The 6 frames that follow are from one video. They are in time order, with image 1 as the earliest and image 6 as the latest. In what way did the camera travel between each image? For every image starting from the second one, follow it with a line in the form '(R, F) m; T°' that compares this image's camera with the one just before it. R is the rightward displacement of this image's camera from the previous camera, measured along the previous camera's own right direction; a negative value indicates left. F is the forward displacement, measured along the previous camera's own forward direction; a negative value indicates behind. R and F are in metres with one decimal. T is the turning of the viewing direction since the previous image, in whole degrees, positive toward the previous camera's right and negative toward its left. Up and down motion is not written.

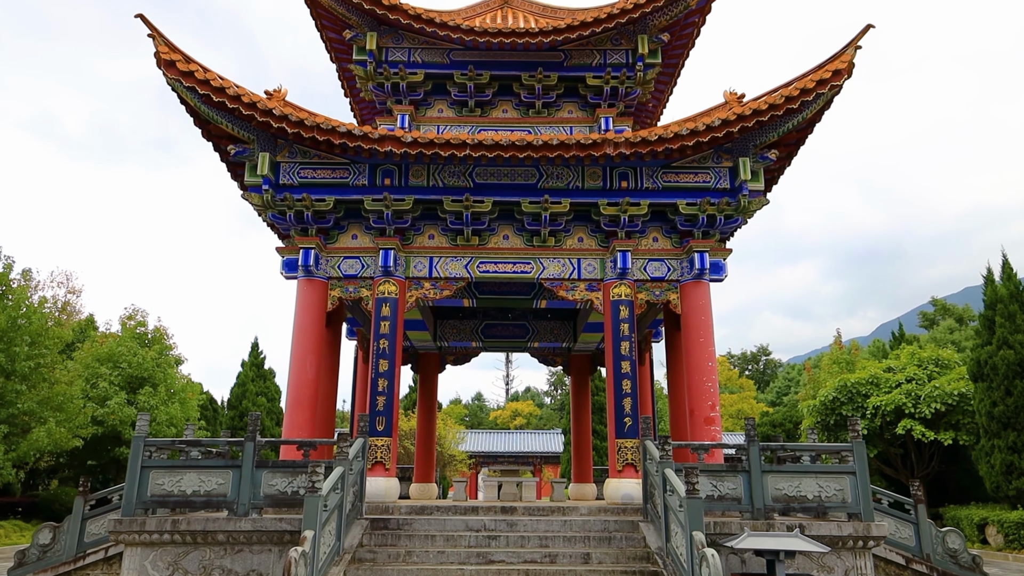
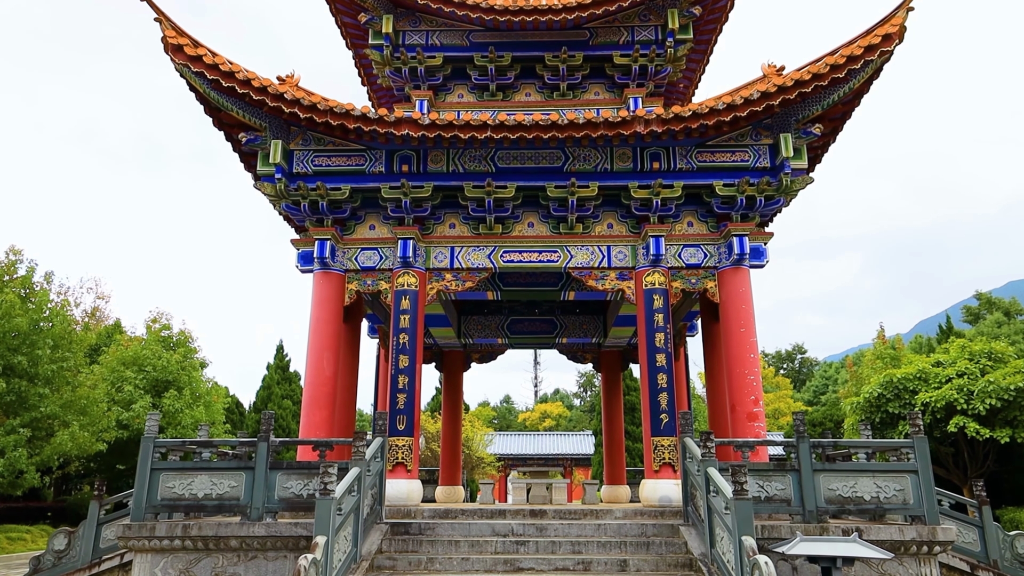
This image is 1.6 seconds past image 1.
(0.0, +0.6) m; -2°
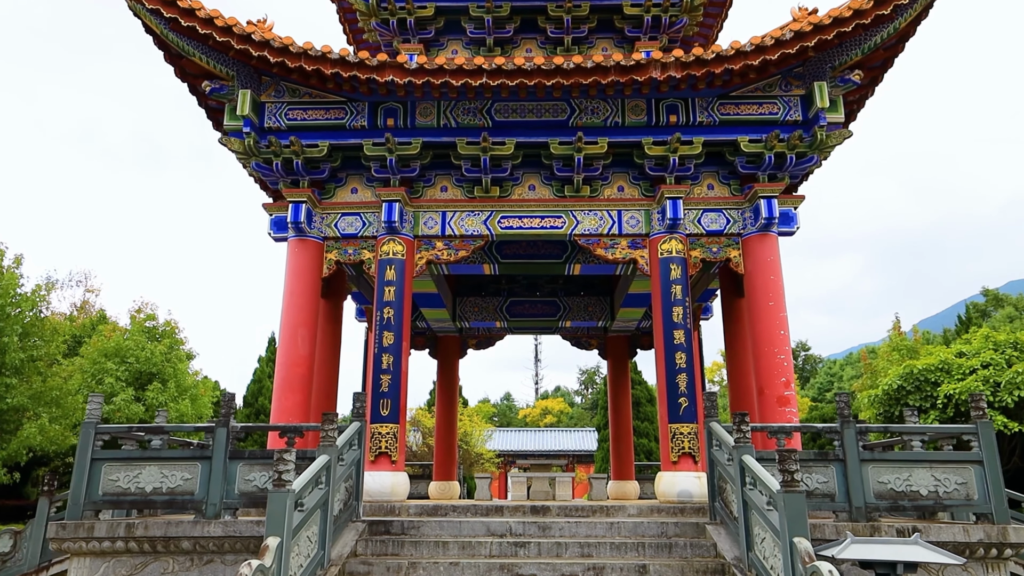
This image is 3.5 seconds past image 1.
(0.0, +1.1) m; 0°
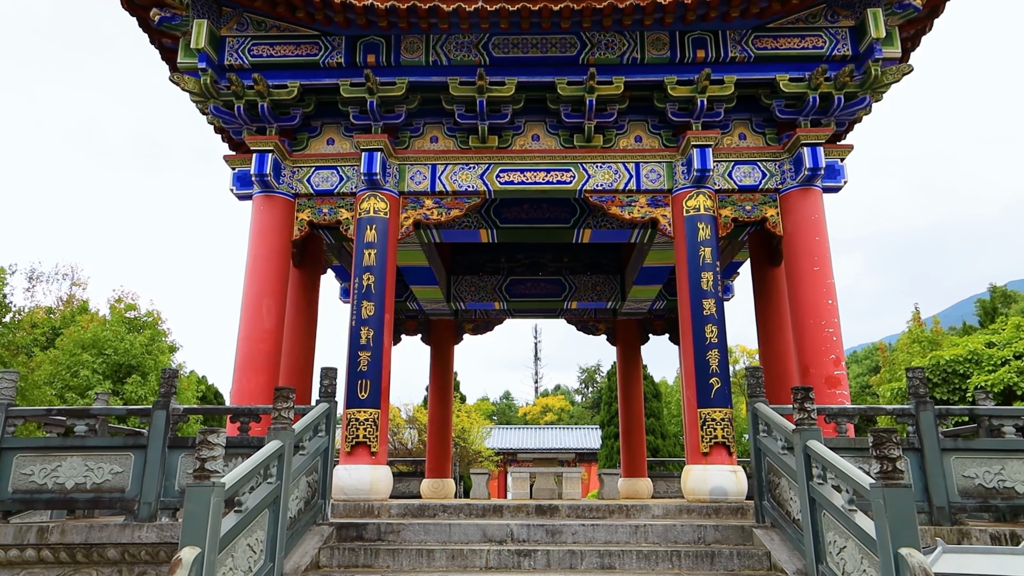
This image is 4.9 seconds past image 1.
(0.0, +1.2) m; 0°
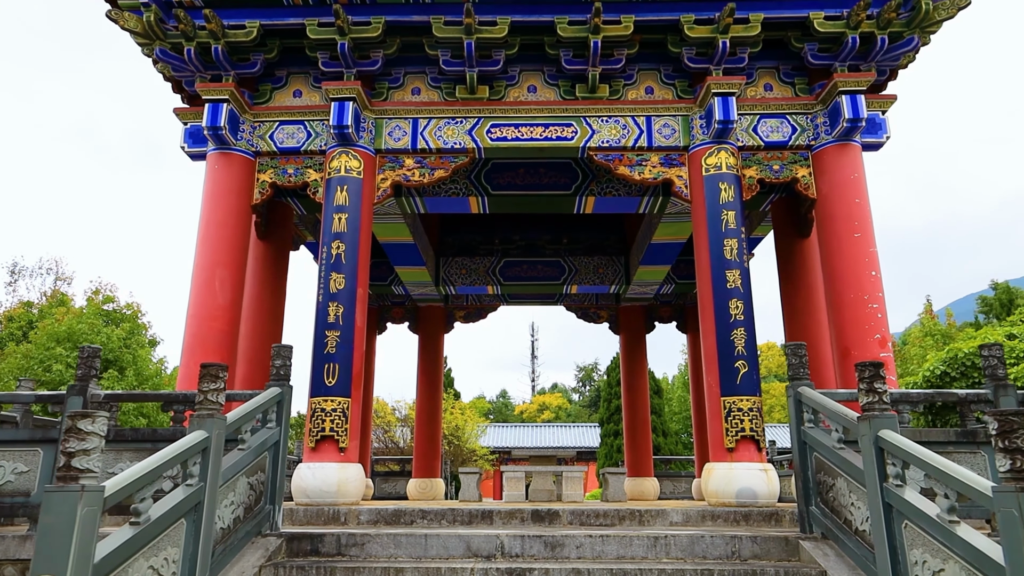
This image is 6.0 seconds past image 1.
(0.0, +1.0) m; 0°
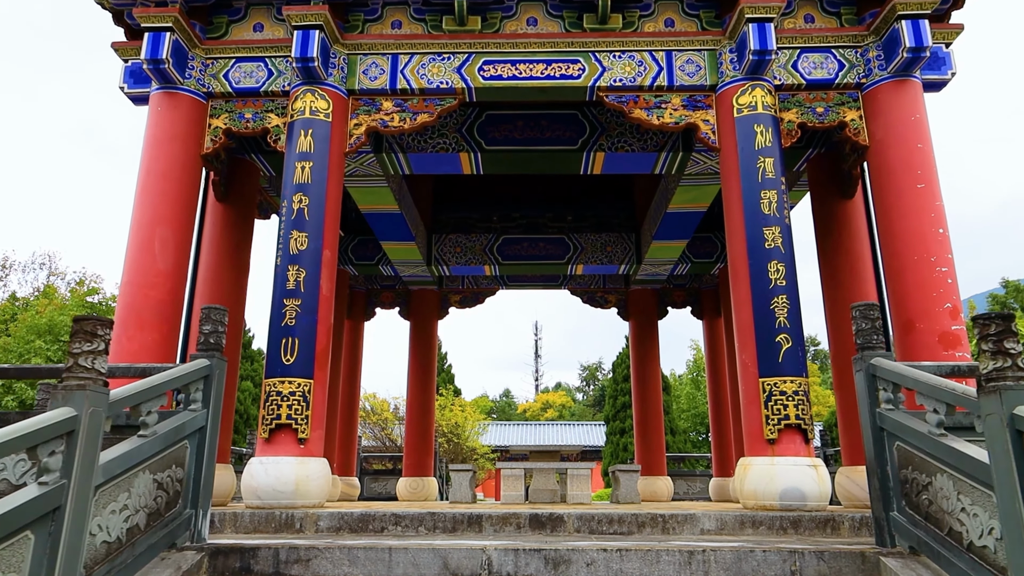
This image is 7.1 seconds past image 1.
(+0.1, +1.0) m; 0°
